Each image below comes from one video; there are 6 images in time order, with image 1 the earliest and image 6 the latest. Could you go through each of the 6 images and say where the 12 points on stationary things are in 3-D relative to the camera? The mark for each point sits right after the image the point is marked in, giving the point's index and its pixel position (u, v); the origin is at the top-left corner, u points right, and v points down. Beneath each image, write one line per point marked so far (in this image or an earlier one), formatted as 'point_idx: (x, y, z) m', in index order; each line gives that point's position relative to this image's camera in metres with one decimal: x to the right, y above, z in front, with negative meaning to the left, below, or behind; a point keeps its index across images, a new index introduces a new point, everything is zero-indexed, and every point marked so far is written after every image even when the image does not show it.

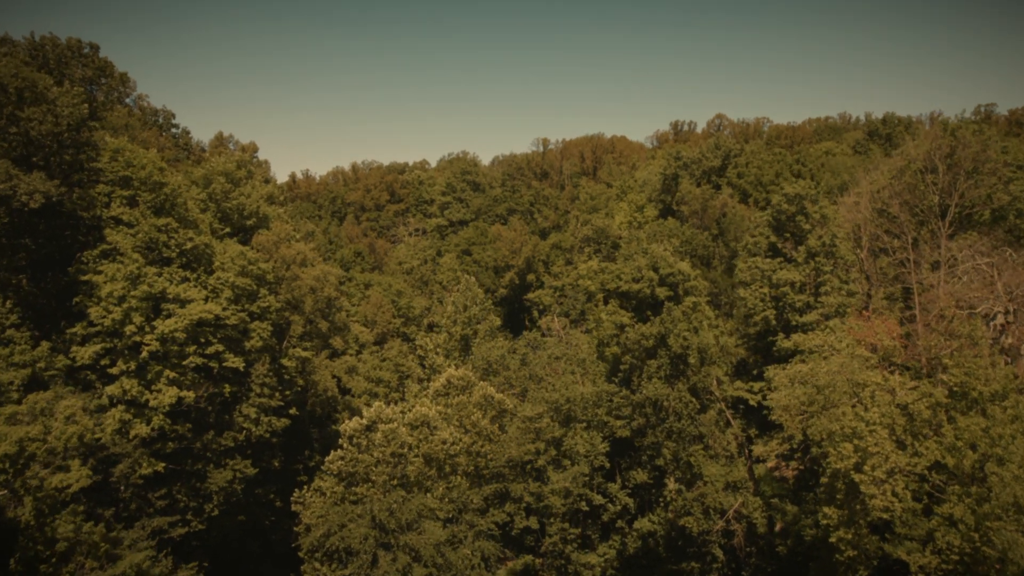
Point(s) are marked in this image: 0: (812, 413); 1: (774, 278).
0: (+8.2, -3.4, +15.7) m
1: (+8.8, +0.3, +19.5) m
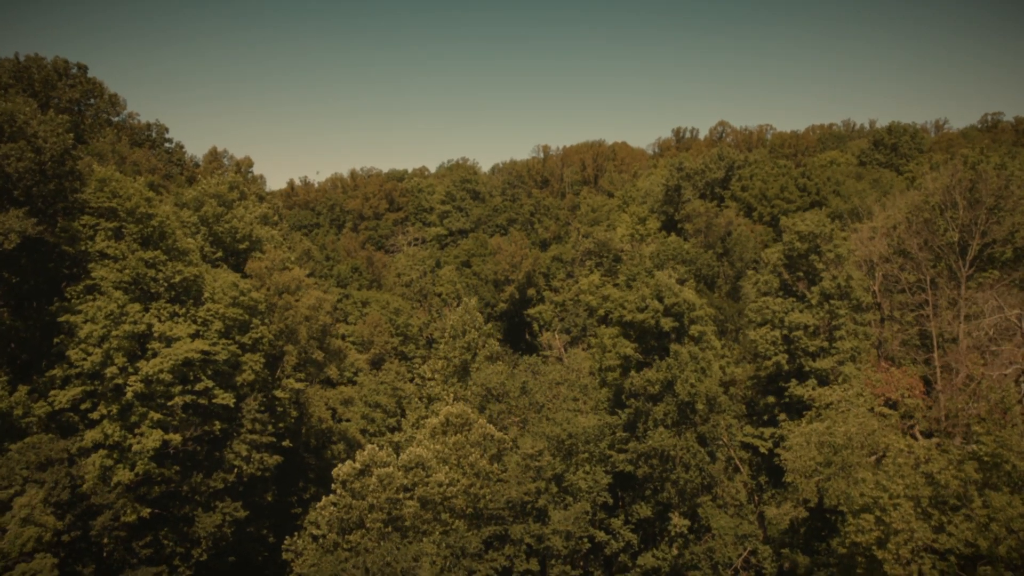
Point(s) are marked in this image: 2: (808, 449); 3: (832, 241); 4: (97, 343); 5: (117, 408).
0: (+8.2, -4.8, +14.8) m
1: (+8.8, -1.1, +18.6) m
2: (+8.2, -4.5, +15.9) m
3: (+10.8, +1.4, +19.4) m
4: (-14.2, -1.9, +19.7) m
5: (-13.4, -4.1, +19.6) m
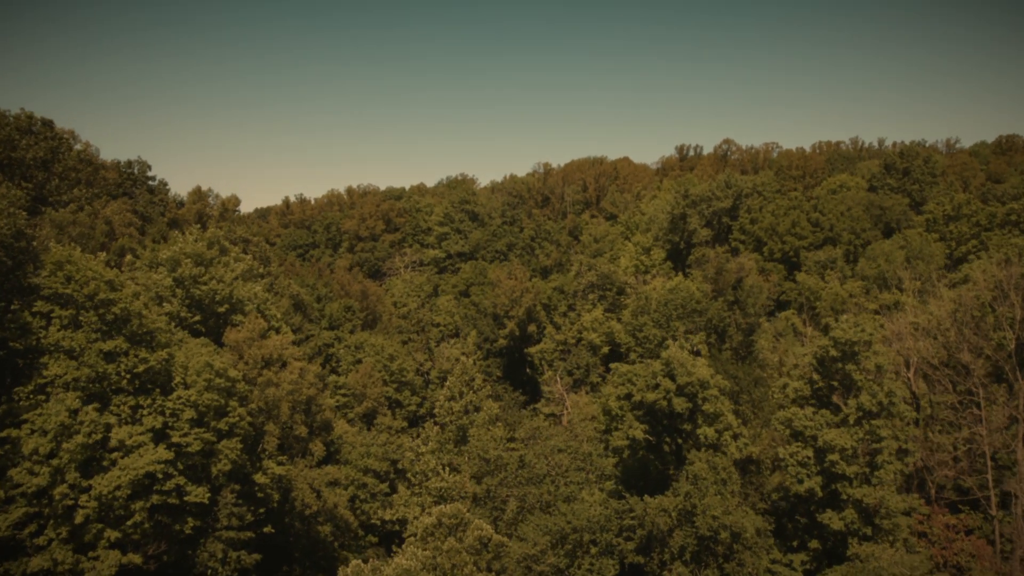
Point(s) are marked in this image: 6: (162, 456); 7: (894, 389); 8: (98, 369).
0: (+8.2, -8.0, +12.7) m
1: (+8.8, -4.3, +16.5) m
2: (+8.1, -7.8, +13.8) m
3: (+10.7, -1.8, +17.2) m
4: (-14.3, -5.2, +17.6) m
5: (-13.5, -7.4, +17.5) m
6: (-11.6, -5.6, +19.1) m
7: (+10.9, -2.8, +16.4) m
8: (-14.2, -2.8, +19.8) m
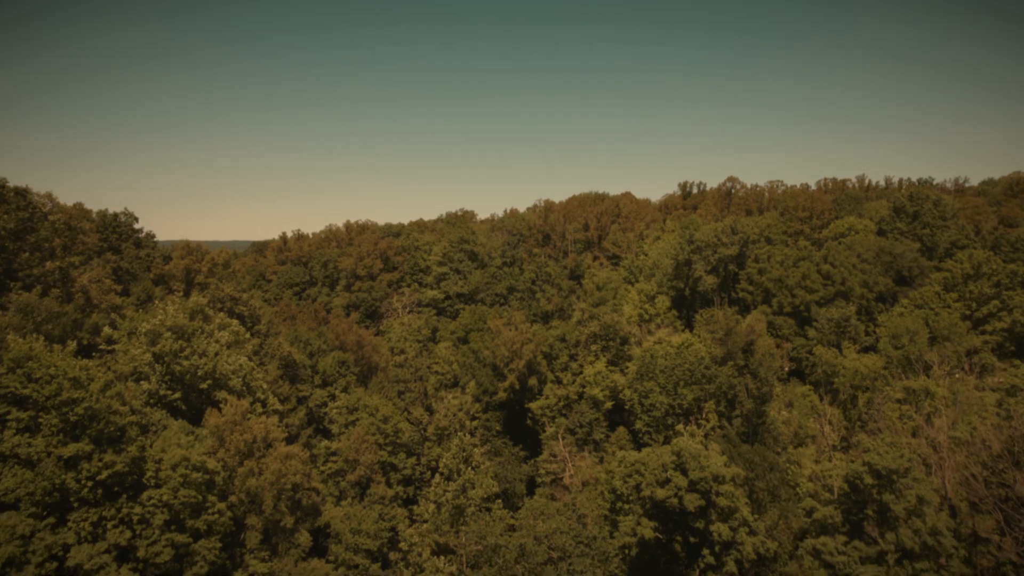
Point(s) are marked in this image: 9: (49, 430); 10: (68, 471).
0: (+8.1, -11.0, +10.8) m
1: (+8.7, -7.4, +14.7) m
2: (+8.1, -10.7, +11.9) m
3: (+10.6, -5.0, +15.5) m
4: (-14.3, -8.3, +15.9) m
5: (-13.5, -10.5, +15.7) m
6: (-11.7, -8.8, +17.3) m
7: (+10.9, -5.9, +14.7) m
8: (-14.2, -6.0, +18.1) m
9: (-15.0, -4.6, +18.7) m
10: (-14.2, -5.9, +18.5) m
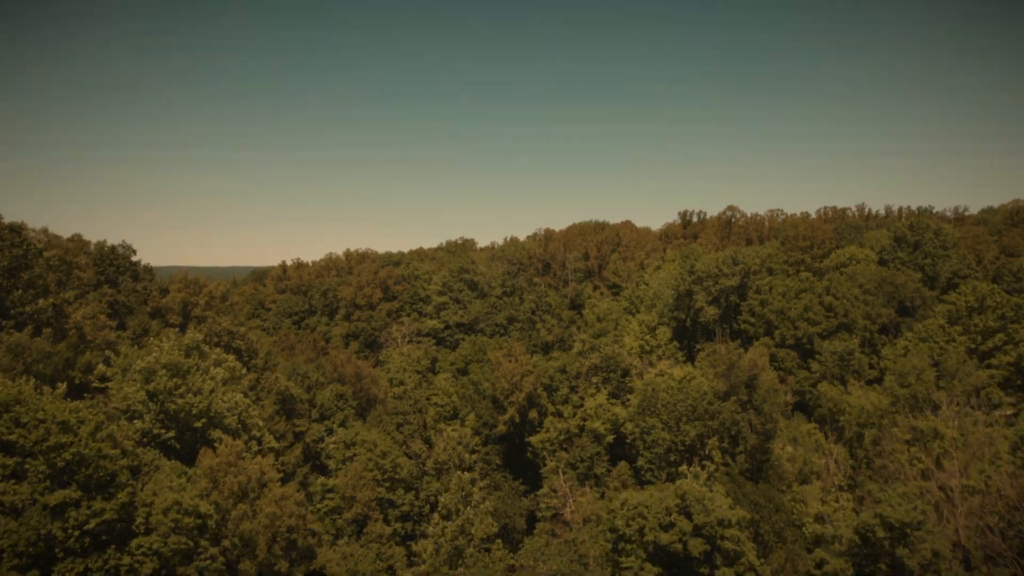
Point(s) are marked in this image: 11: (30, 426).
0: (+8.1, -11.9, +10.0) m
1: (+8.7, -8.5, +14.1) m
2: (+8.0, -11.7, +11.1) m
3: (+10.6, -6.1, +15.0) m
4: (-14.3, -9.5, +15.2) m
5: (-13.5, -11.7, +14.9) m
6: (-11.7, -10.0, +16.6) m
7: (+10.8, -7.0, +14.1) m
8: (-14.3, -7.3, +17.5) m
9: (-15.0, -5.9, +18.2) m
10: (-14.2, -7.2, +18.0) m
11: (-15.4, -4.4, +18.5) m
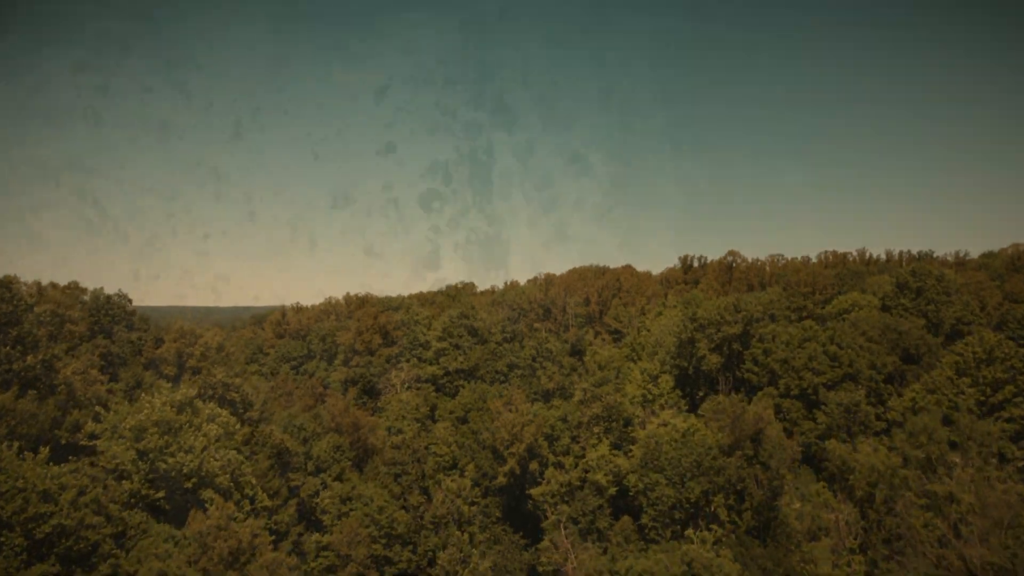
0: (+8.0, -13.2, +8.9) m
1: (+8.6, -10.1, +13.2) m
2: (+8.0, -13.1, +10.0) m
3: (+10.6, -7.8, +14.2) m
4: (-14.4, -11.2, +14.3) m
5: (-13.6, -13.4, +13.8) m
6: (-11.7, -11.8, +15.6) m
7: (+10.8, -8.6, +13.3) m
8: (-14.3, -9.2, +16.8) m
9: (-15.0, -7.9, +17.5) m
10: (-14.3, -9.1, +17.2) m
11: (-15.5, -6.4, +18.0) m
